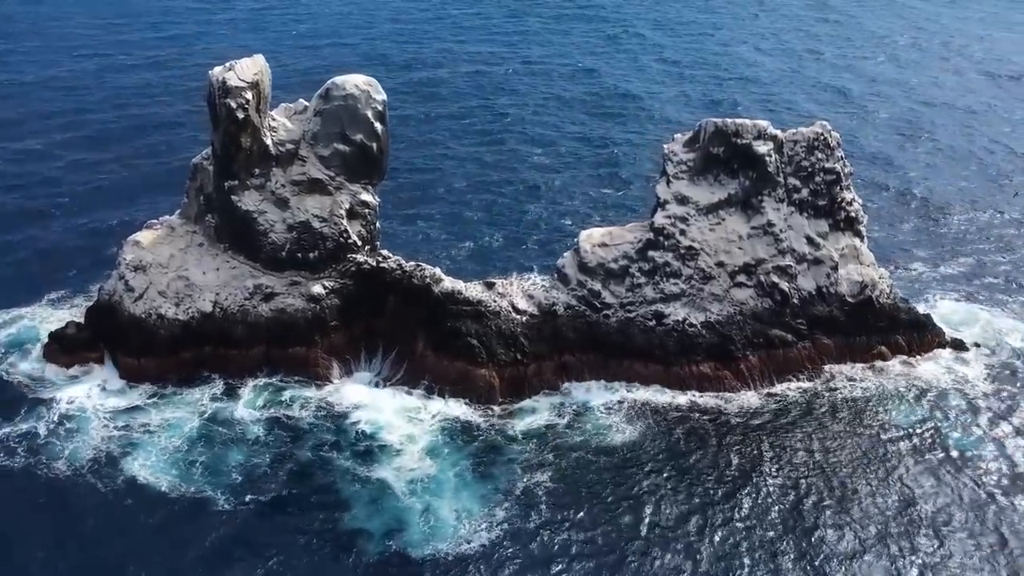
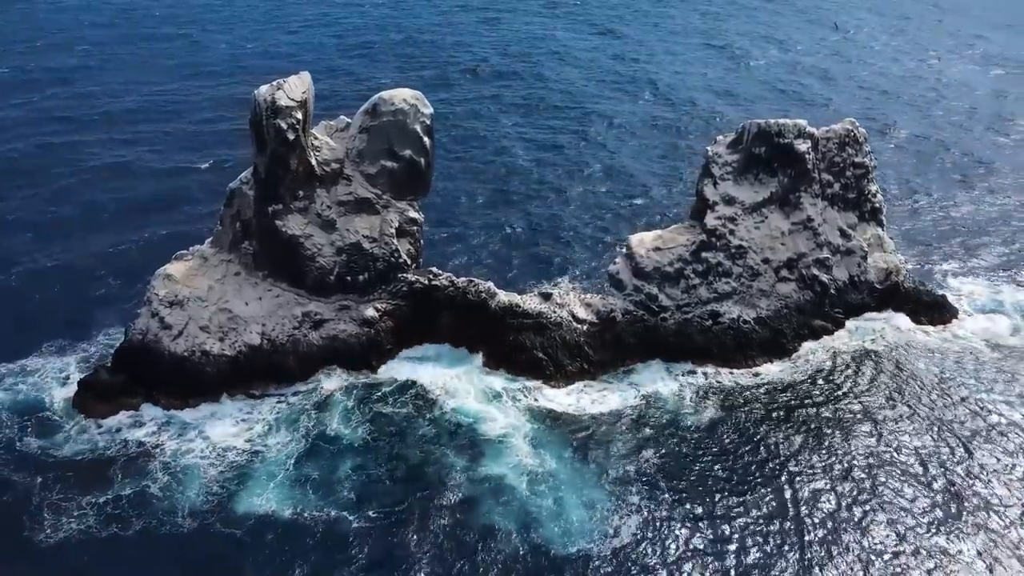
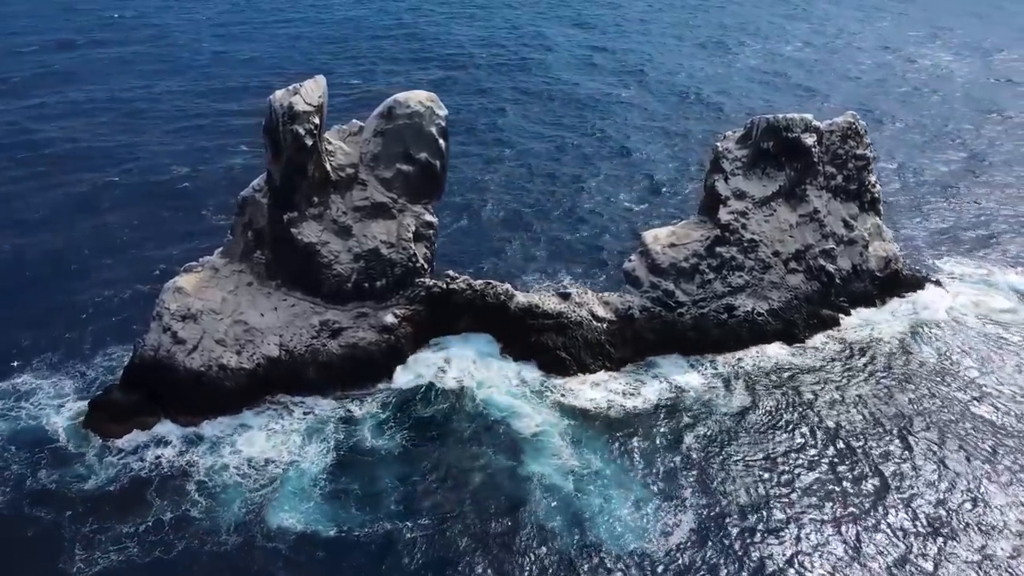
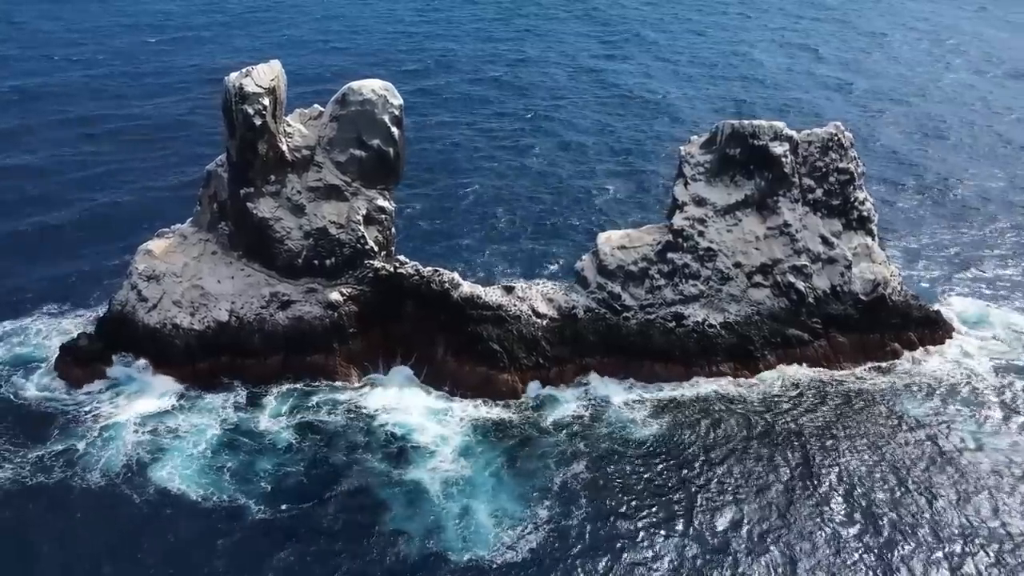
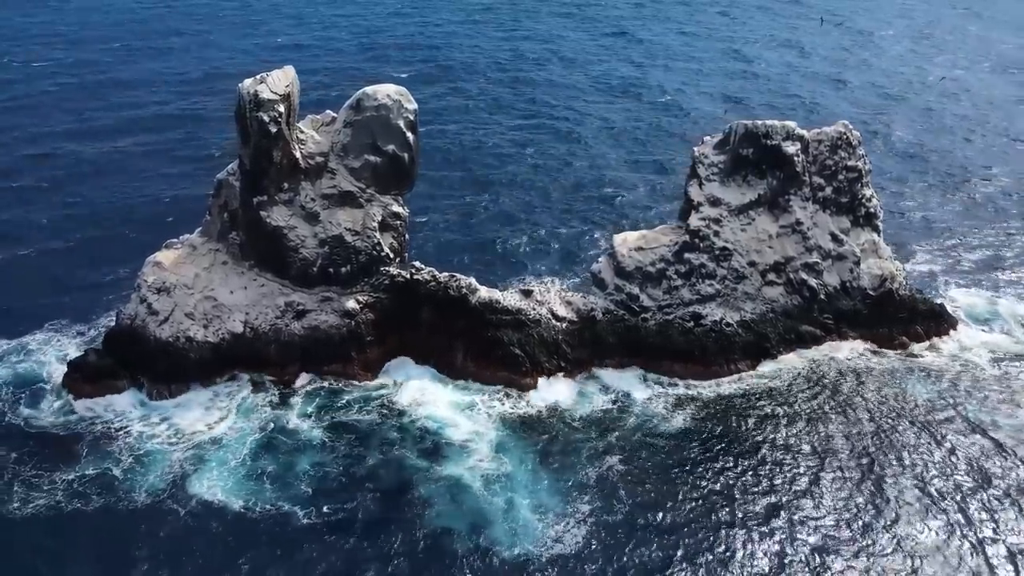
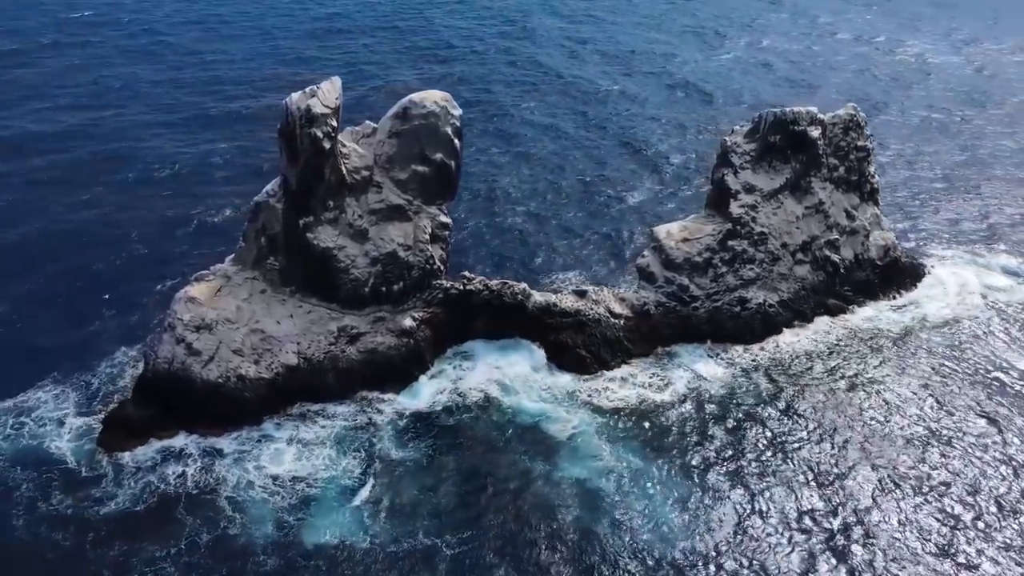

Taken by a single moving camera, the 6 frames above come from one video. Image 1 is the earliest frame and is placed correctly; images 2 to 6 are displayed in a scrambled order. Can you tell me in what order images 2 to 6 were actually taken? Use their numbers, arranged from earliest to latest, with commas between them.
4, 5, 2, 3, 6
